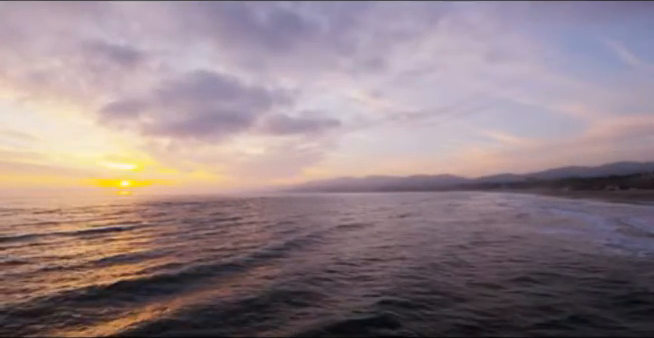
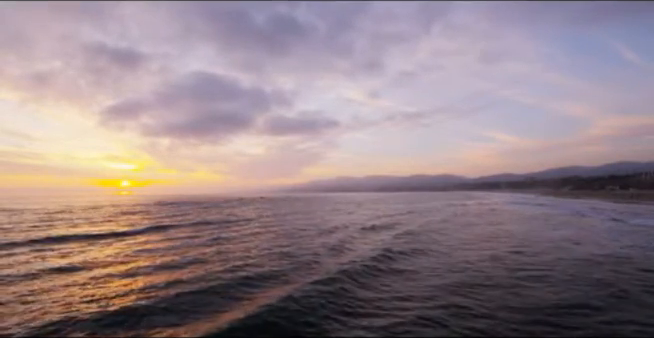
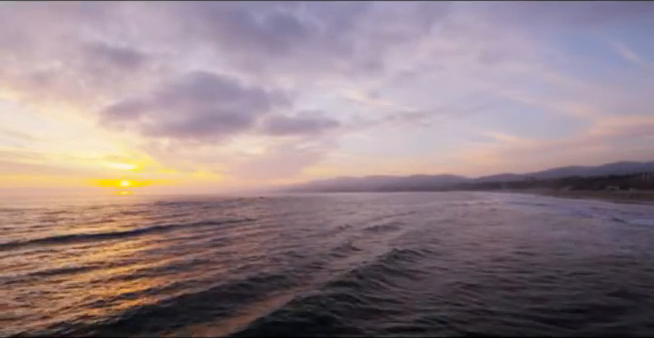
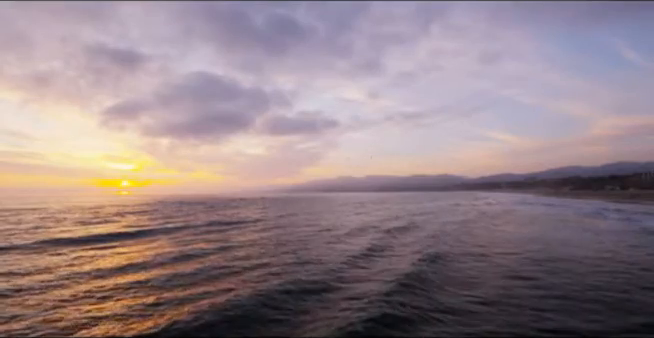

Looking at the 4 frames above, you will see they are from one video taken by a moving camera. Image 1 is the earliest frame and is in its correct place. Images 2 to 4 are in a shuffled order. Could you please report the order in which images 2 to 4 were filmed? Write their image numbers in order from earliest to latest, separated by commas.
2, 3, 4
